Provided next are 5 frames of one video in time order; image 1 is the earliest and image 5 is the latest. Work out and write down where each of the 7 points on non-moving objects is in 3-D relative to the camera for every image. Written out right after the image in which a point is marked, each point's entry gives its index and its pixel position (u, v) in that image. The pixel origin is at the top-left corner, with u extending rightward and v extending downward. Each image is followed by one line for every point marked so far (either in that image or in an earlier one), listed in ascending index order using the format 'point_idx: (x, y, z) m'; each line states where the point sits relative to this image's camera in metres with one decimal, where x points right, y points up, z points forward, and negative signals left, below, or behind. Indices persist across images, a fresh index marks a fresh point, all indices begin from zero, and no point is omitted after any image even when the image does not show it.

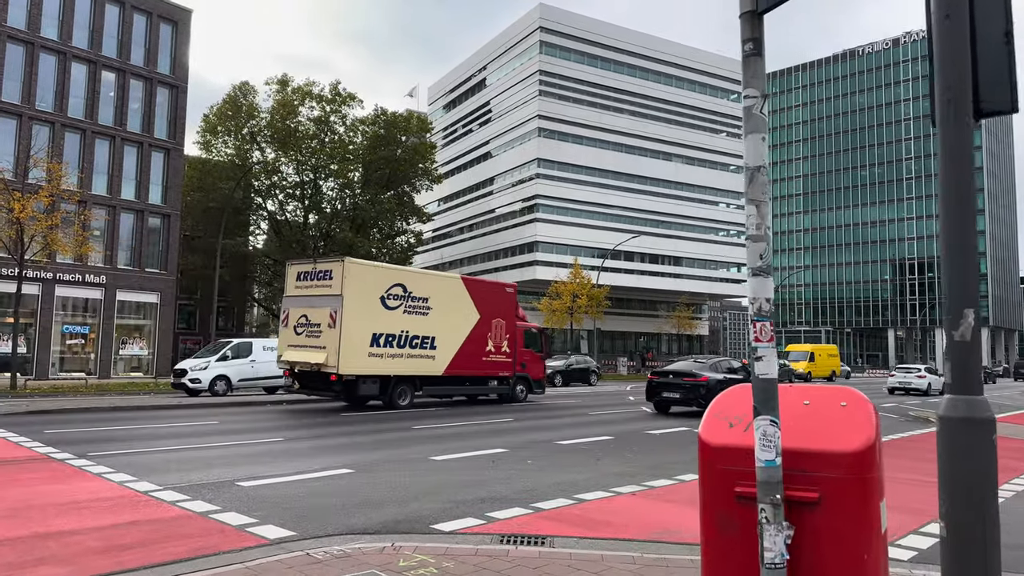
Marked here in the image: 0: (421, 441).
0: (-1.3, -2.3, +11.0) m
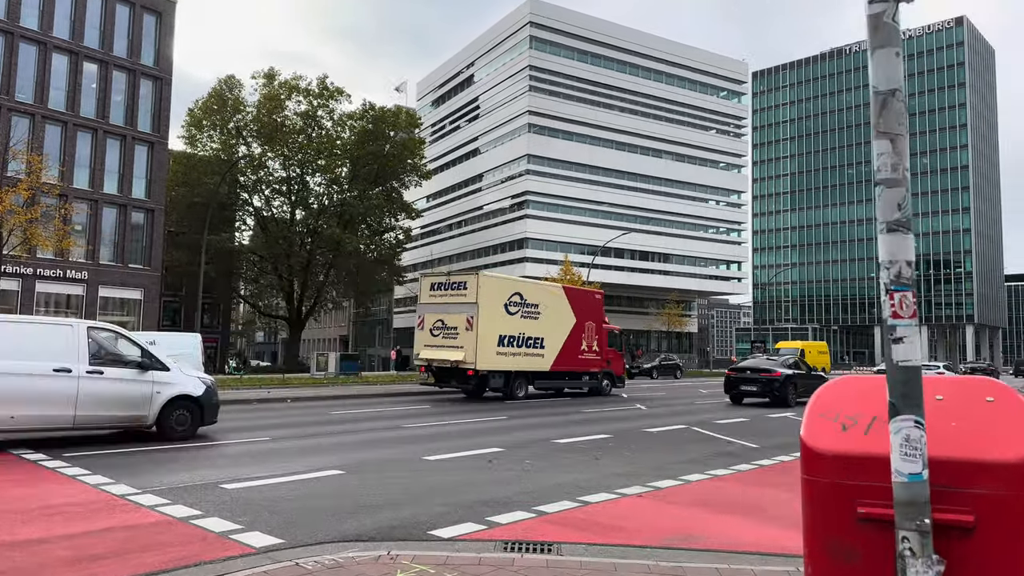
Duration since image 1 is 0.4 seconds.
0: (-1.4, -2.2, +10.6) m
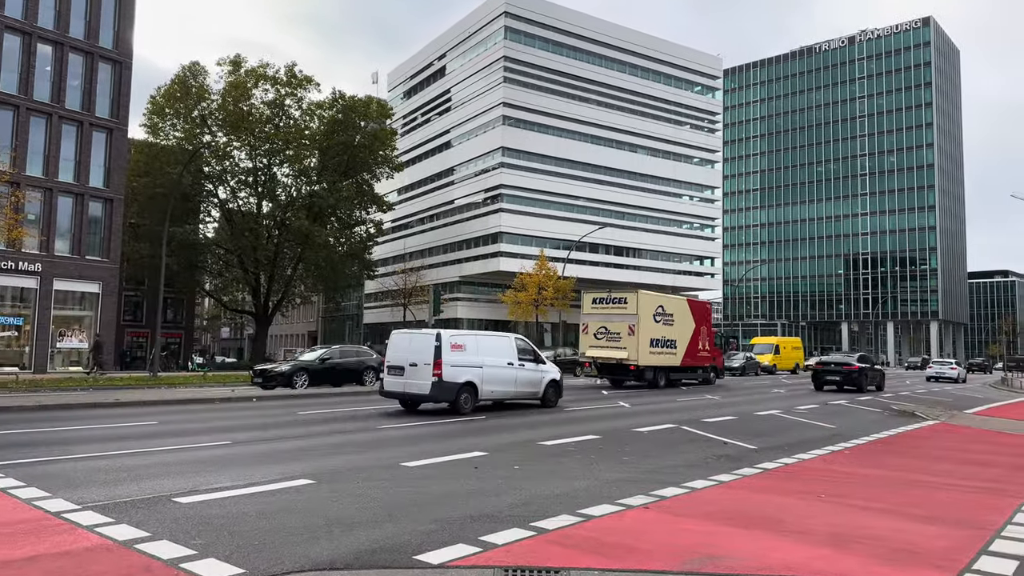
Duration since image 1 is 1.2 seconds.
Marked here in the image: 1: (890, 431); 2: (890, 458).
0: (-1.6, -2.1, +9.8) m
1: (+7.1, -2.7, +13.7) m
2: (+5.2, -2.3, +10.0) m
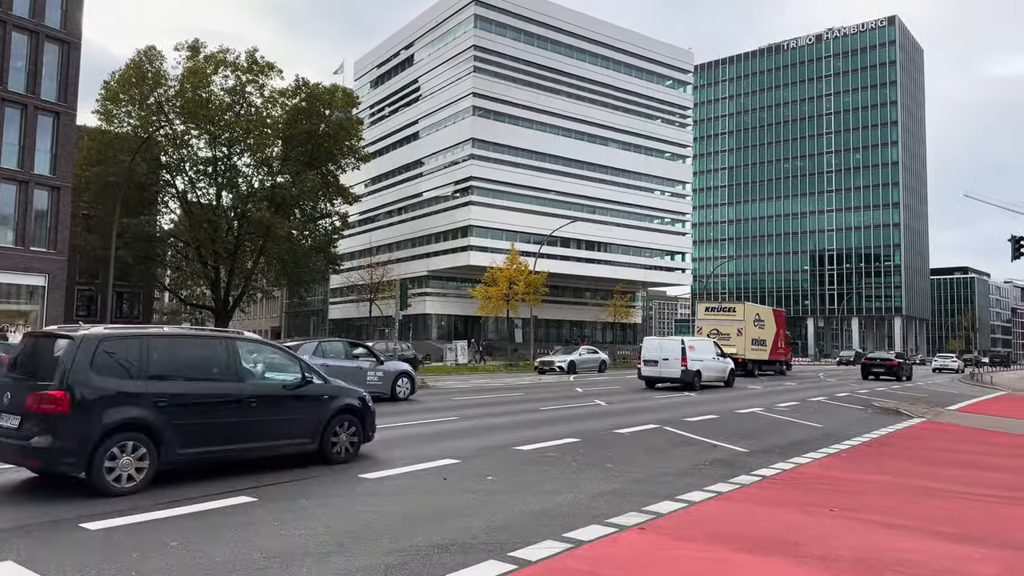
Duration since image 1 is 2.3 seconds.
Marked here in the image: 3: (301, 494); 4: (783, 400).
0: (-2.0, -2.0, +8.8) m
1: (+6.6, -2.6, +13.0) m
2: (+4.8, -2.2, +9.2) m
3: (-1.9, -1.8, +6.5) m
4: (+7.3, -3.0, +19.5) m
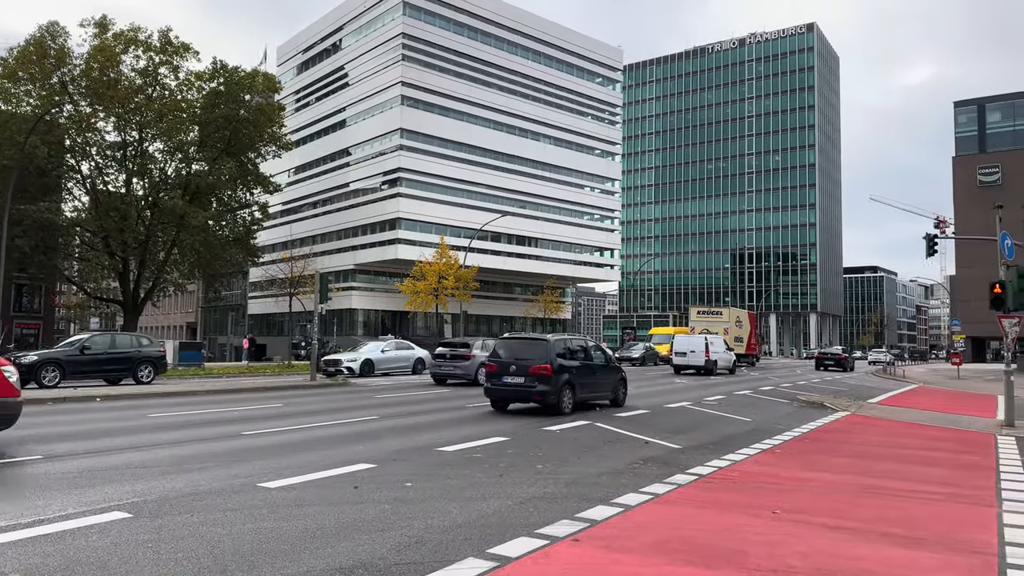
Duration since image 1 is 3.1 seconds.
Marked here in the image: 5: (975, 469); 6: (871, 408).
0: (-2.8, -1.8, +7.9) m
1: (+5.3, -2.4, +13.0) m
2: (+3.9, -2.1, +9.0) m
3: (-2.5, -1.7, +5.6) m
4: (+5.3, -2.9, +19.5) m
5: (+5.3, -2.1, +8.3) m
6: (+8.0, -2.7, +16.2) m
